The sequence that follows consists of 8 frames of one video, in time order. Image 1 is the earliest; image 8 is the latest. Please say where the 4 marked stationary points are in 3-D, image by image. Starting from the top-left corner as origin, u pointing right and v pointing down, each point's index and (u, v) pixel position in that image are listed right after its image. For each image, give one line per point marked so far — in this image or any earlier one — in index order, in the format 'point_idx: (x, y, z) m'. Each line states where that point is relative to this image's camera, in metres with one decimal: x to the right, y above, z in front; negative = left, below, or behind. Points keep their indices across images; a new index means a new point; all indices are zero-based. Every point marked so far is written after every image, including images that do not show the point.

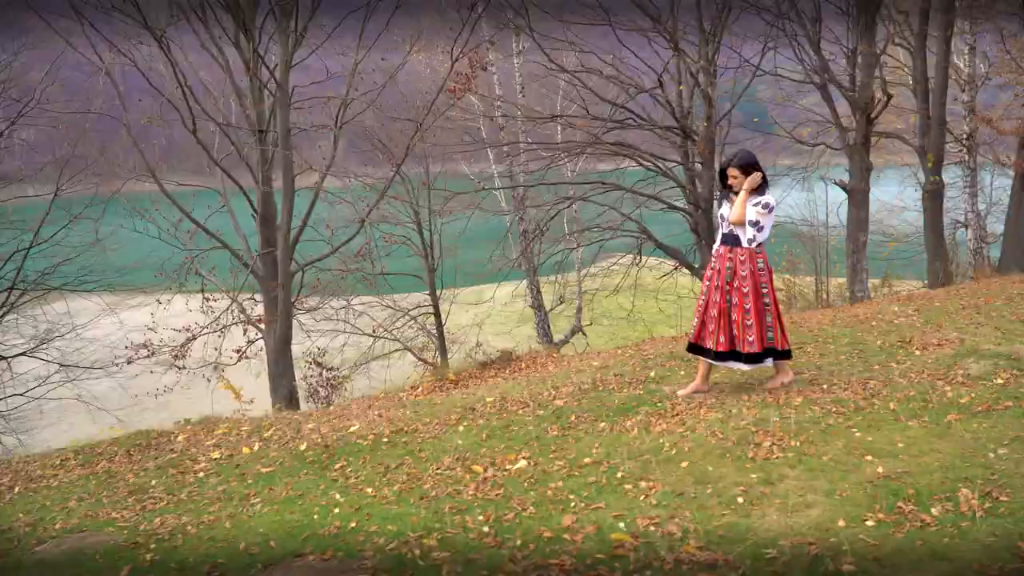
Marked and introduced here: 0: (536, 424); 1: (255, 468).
0: (+0.2, -0.9, +4.5) m
1: (-1.6, -1.2, +4.5) m
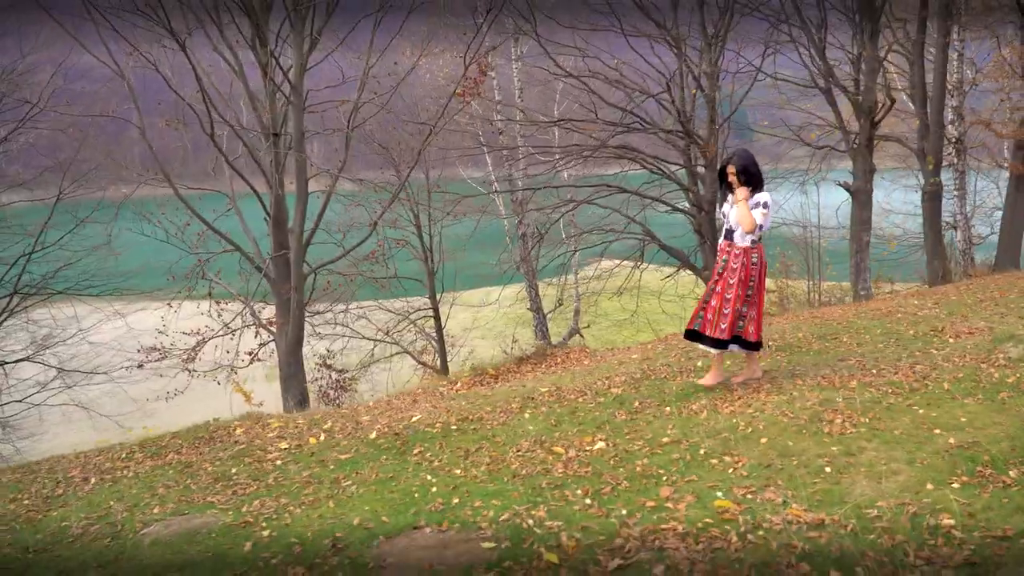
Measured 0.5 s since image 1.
0: (+0.6, -0.8, +4.7) m
1: (-1.2, -1.1, +4.7) m
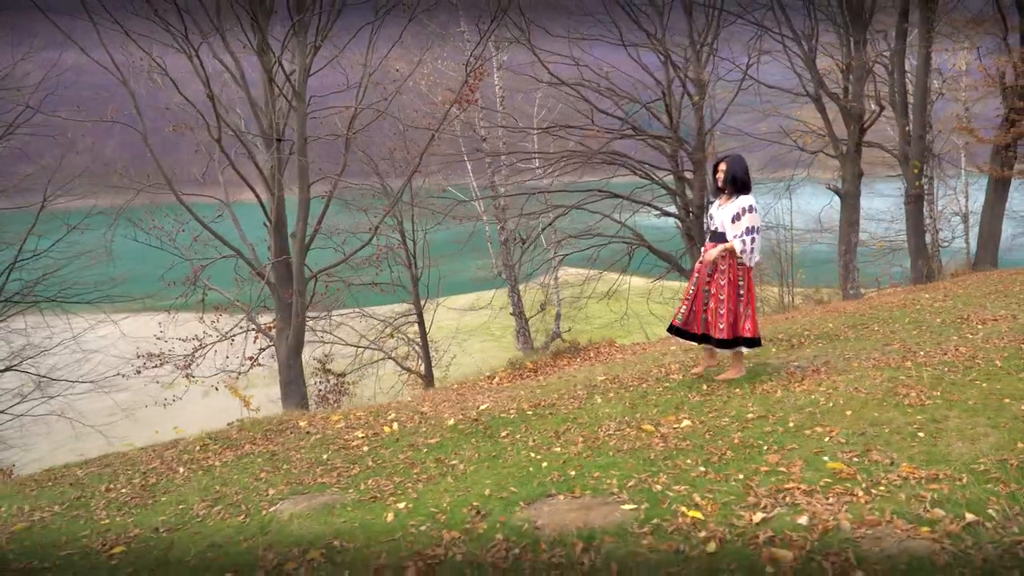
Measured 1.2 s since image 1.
0: (+1.2, -0.8, +5.0) m
1: (-0.6, -1.1, +4.9) m
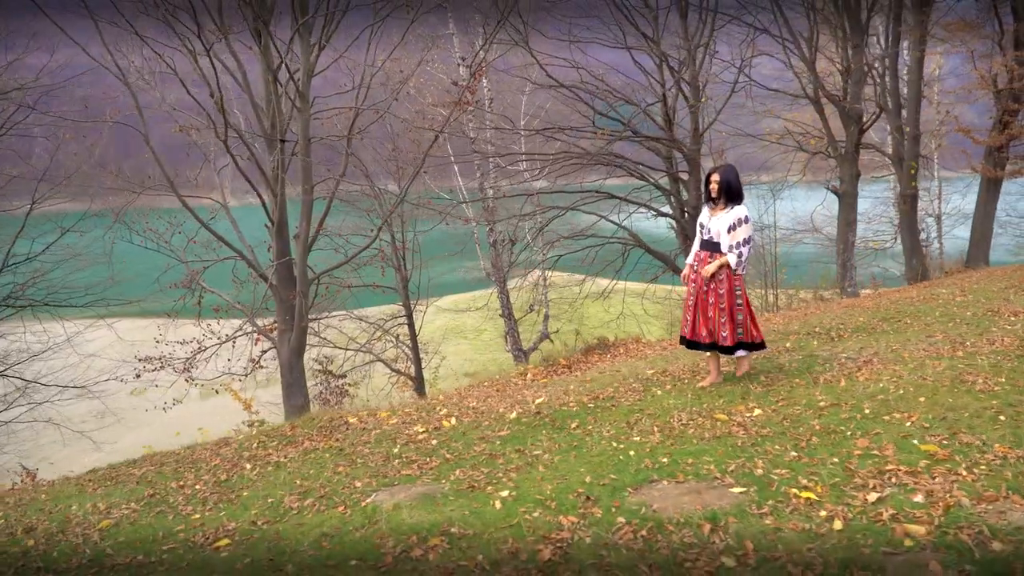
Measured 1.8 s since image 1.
0: (+1.6, -0.7, +5.1) m
1: (-0.2, -1.0, +5.0) m
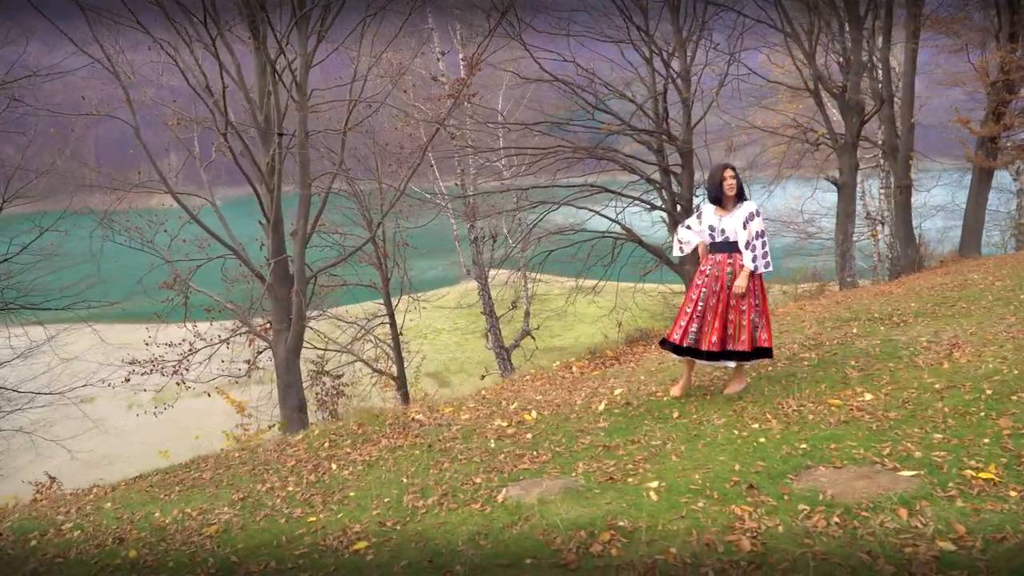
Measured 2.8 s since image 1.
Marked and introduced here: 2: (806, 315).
0: (+2.3, -0.6, +5.1) m
1: (+0.5, -0.9, +4.8) m
2: (+3.3, -0.3, +7.7) m
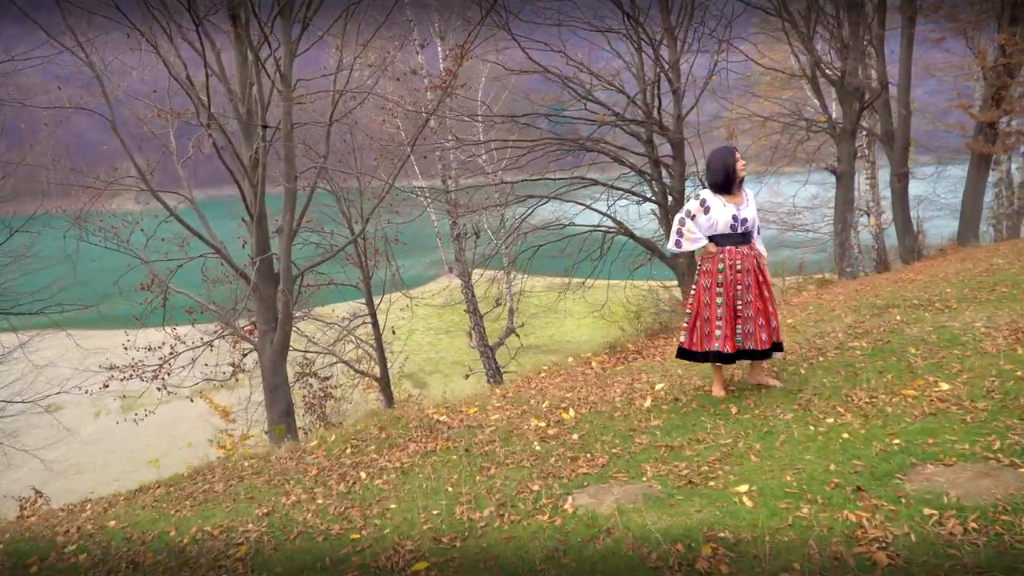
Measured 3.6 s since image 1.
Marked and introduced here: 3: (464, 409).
0: (+2.5, -0.5, +4.8) m
1: (+0.8, -0.9, +4.4) m
2: (+3.4, -0.2, +7.4) m
3: (-0.4, -1.0, +5.8) m
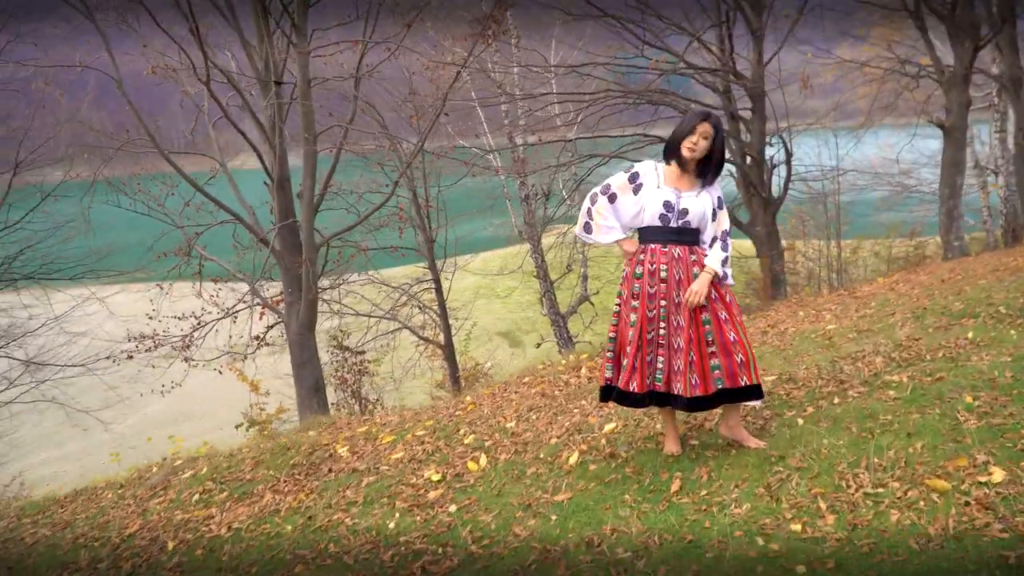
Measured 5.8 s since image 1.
0: (+1.9, -0.6, +3.2) m
1: (+0.1, -0.9, +3.2) m
2: (+3.2, -0.1, +5.7) m
3: (-0.9, -1.0, +4.7) m
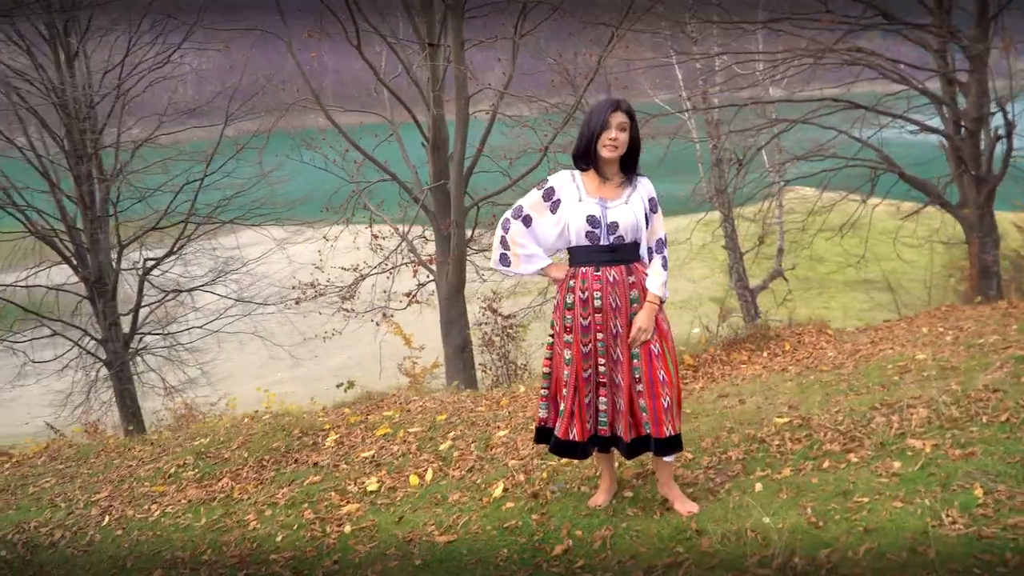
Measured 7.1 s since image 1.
0: (+1.4, -0.8, +2.4) m
1: (-0.3, -1.0, +2.9) m
2: (+3.4, -0.3, +4.4) m
3: (-0.8, -0.9, +4.6) m
